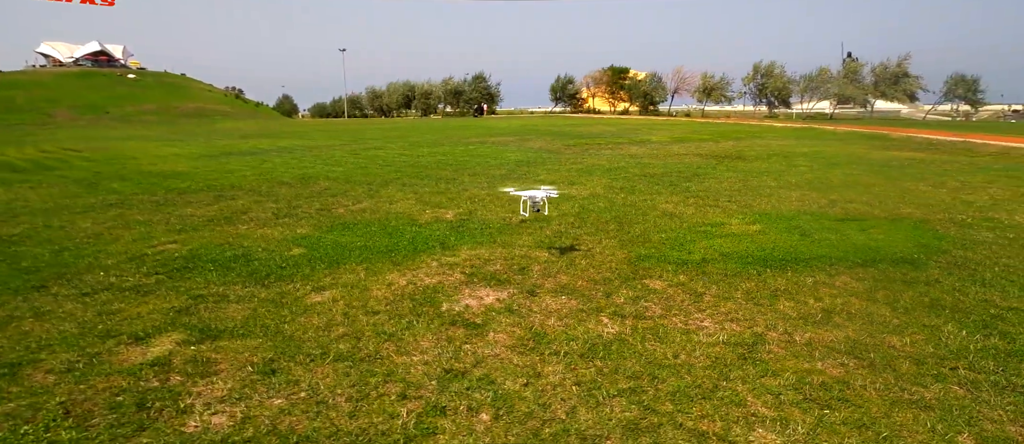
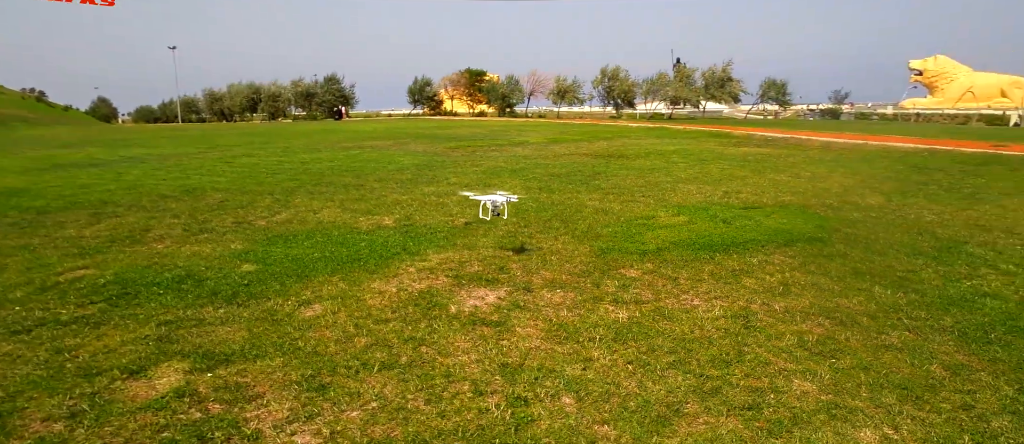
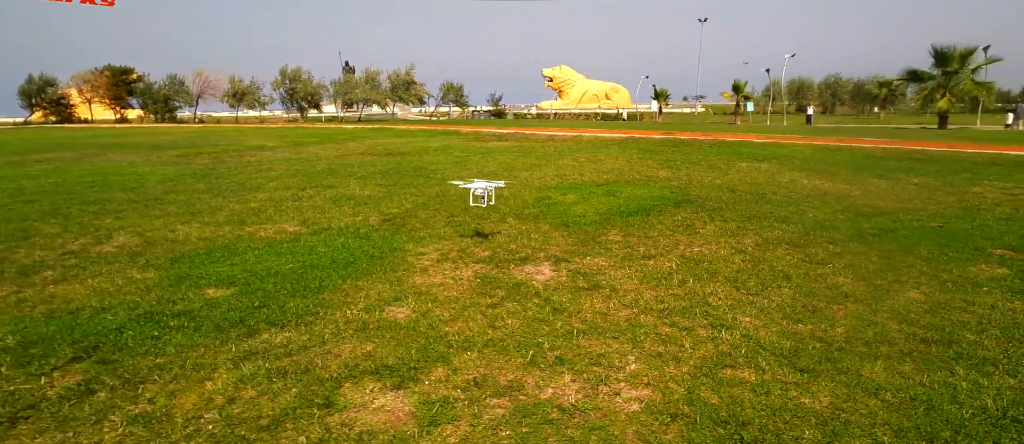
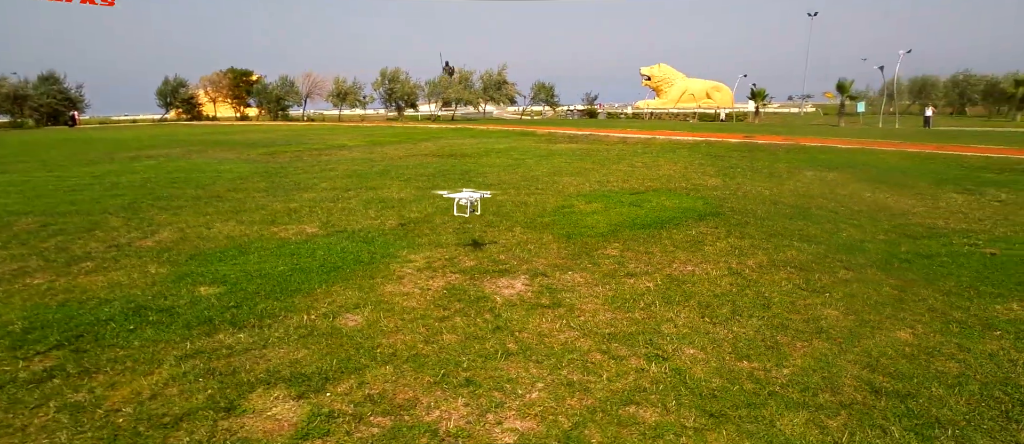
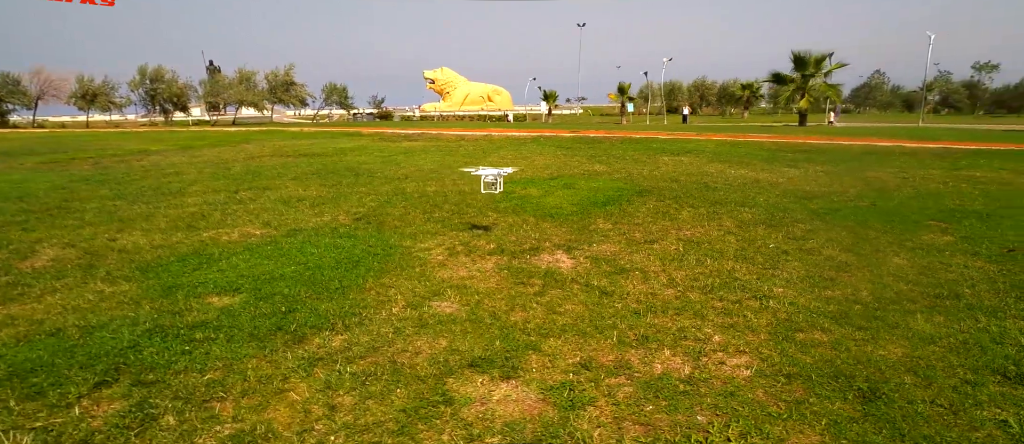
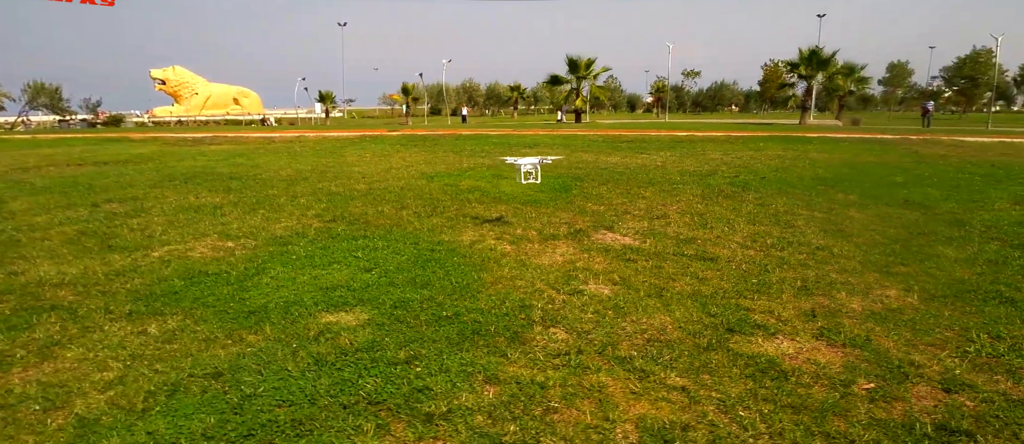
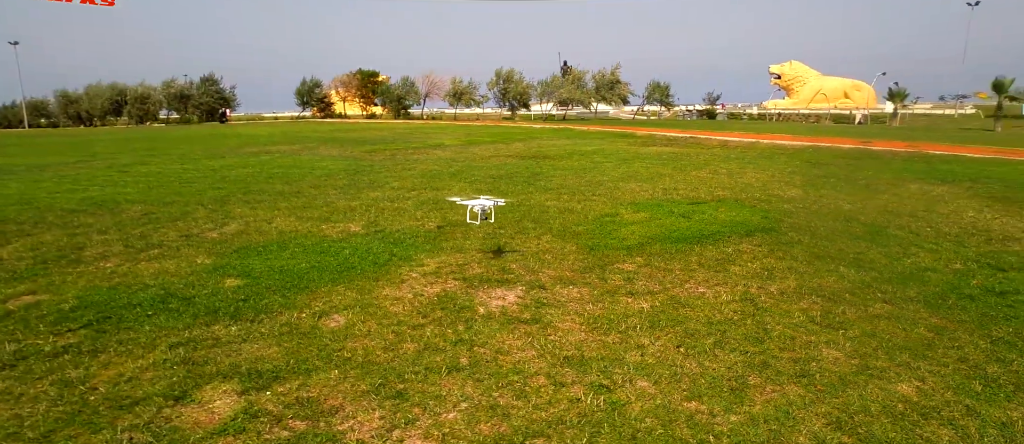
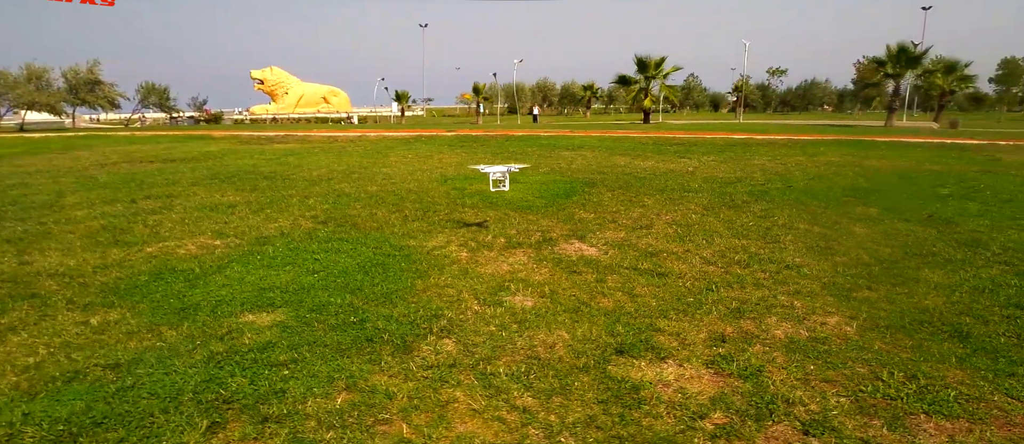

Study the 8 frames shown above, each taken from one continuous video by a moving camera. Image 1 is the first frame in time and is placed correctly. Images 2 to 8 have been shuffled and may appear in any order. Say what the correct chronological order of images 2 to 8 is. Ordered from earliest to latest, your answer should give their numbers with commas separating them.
2, 7, 4, 3, 5, 8, 6
